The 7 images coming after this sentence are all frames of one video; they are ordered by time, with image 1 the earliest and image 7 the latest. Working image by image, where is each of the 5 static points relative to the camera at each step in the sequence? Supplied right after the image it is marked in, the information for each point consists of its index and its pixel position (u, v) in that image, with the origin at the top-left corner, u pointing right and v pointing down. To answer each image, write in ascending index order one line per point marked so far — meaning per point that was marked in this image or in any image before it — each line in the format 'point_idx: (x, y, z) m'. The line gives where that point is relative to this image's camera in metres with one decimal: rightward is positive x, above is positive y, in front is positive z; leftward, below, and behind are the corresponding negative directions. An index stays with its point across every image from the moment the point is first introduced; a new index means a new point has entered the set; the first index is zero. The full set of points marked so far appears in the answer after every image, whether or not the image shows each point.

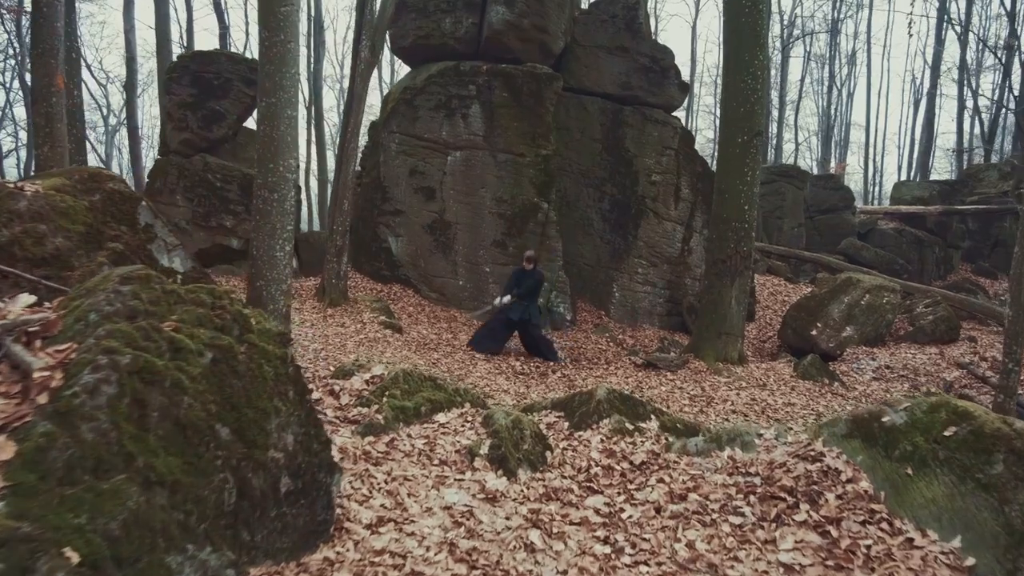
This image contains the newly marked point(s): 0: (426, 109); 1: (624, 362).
0: (-2.0, +4.2, +15.2) m
1: (+2.3, -1.5, +13.1) m
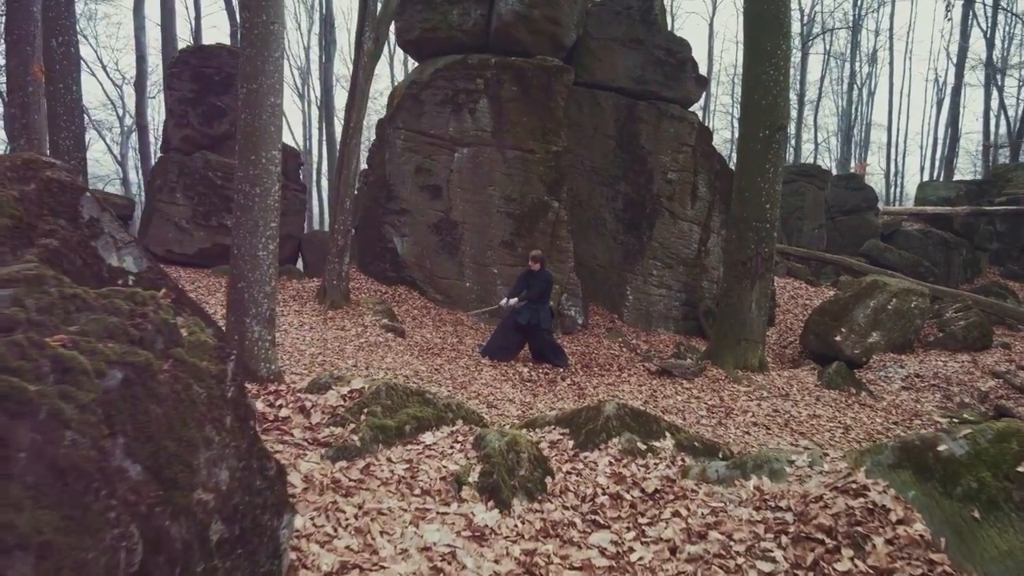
0: (-1.8, +4.2, +14.7) m
1: (+2.4, -1.6, +12.5) m
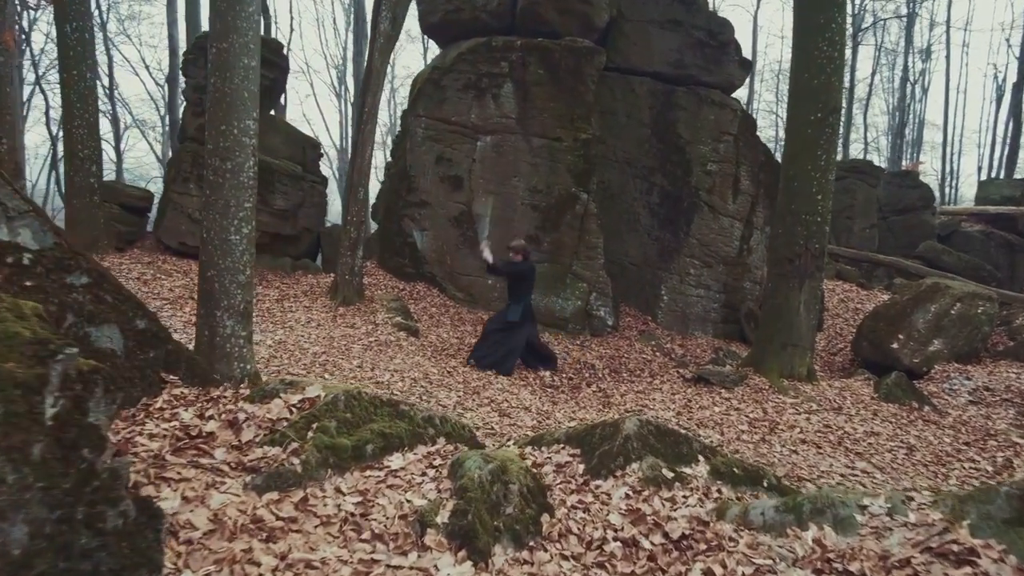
0: (-1.2, +4.3, +13.9) m
1: (+2.8, -1.5, +11.4) m
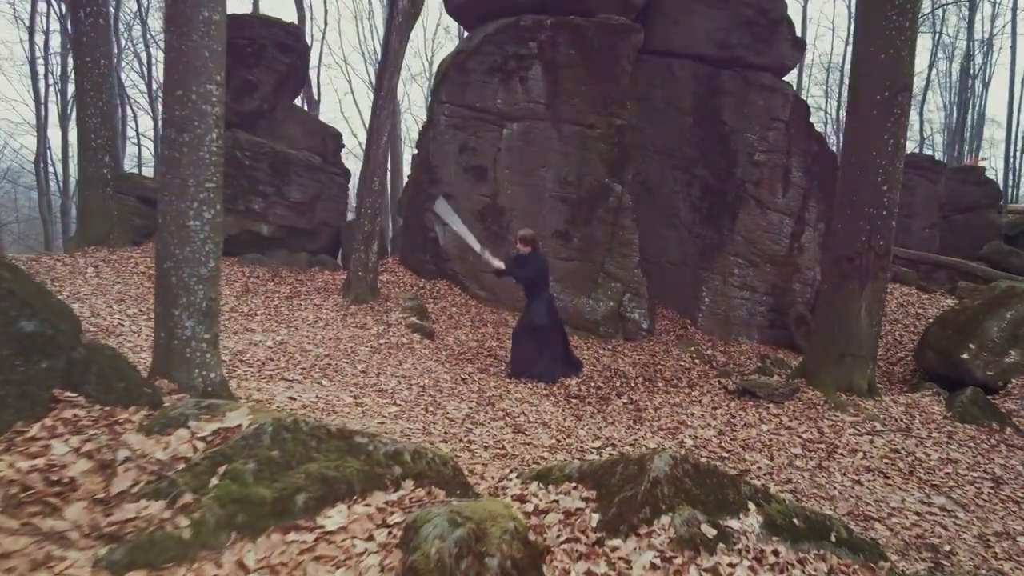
0: (-0.7, +4.3, +12.9) m
1: (+3.1, -1.6, +10.2) m
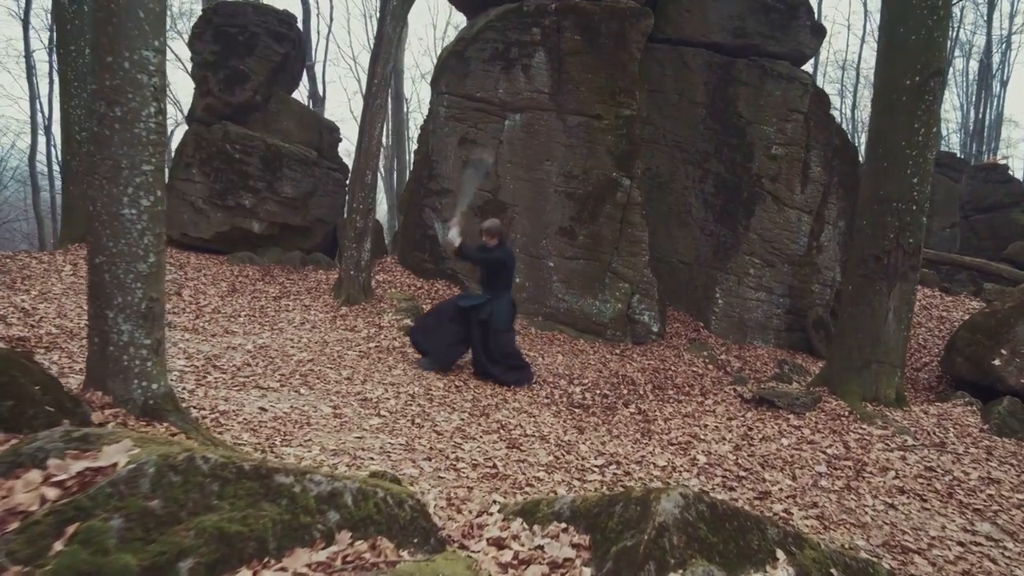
0: (-0.6, +4.3, +12.2) m
1: (+3.1, -1.6, +9.5) m
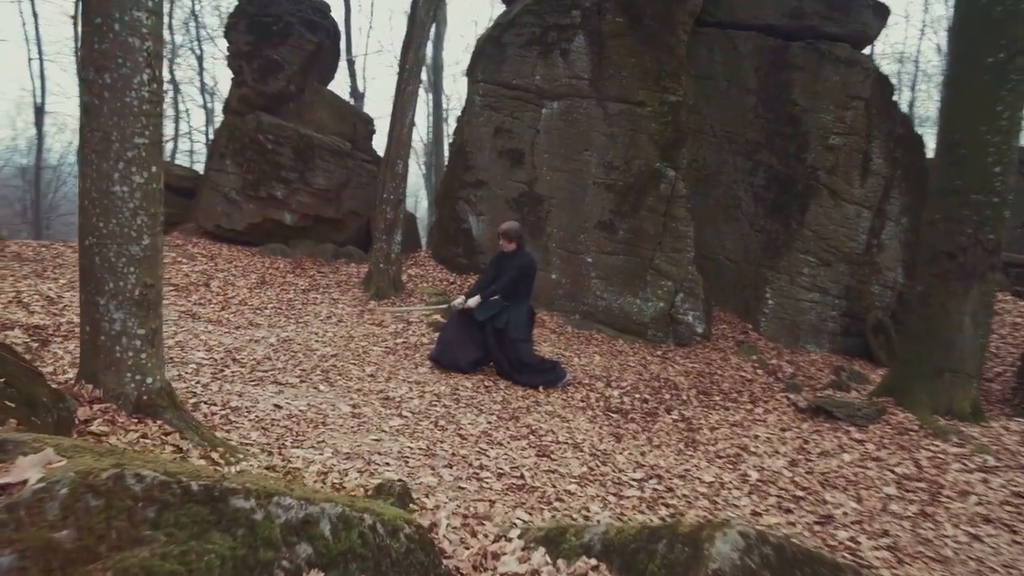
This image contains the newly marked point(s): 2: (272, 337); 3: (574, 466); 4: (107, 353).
0: (+0.1, +4.4, +11.7) m
1: (+3.6, -1.6, +8.7) m
2: (-3.1, -0.6, +8.4) m
3: (+0.5, -1.6, +5.7) m
4: (-2.5, -0.4, +4.0) m
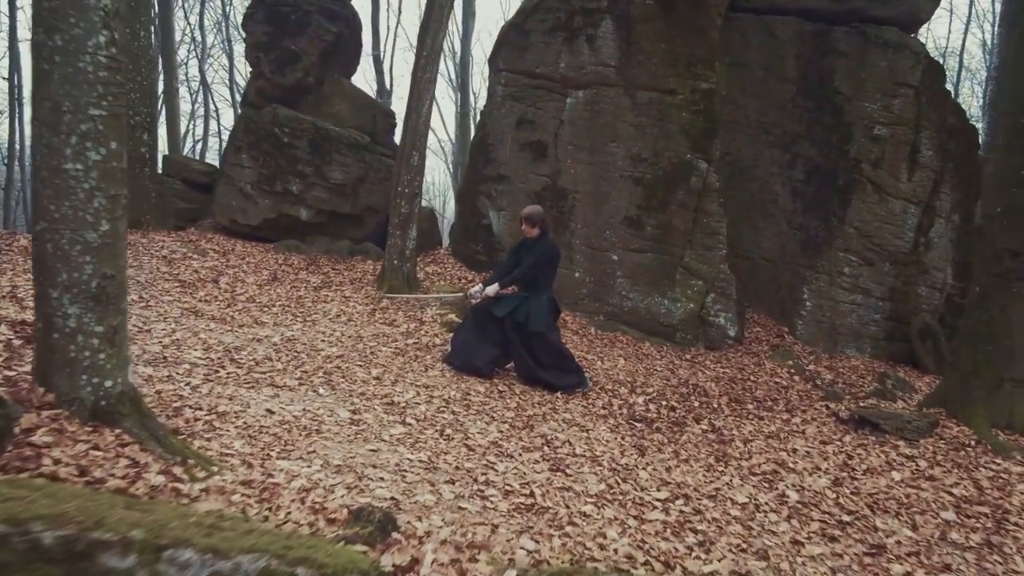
0: (+0.5, +4.4, +11.2) m
1: (+3.8, -1.6, +8.0) m
2: (-2.9, -0.6, +8.0) m
3: (+0.6, -1.5, +5.1) m
4: (-2.5, -0.4, +3.6) m
